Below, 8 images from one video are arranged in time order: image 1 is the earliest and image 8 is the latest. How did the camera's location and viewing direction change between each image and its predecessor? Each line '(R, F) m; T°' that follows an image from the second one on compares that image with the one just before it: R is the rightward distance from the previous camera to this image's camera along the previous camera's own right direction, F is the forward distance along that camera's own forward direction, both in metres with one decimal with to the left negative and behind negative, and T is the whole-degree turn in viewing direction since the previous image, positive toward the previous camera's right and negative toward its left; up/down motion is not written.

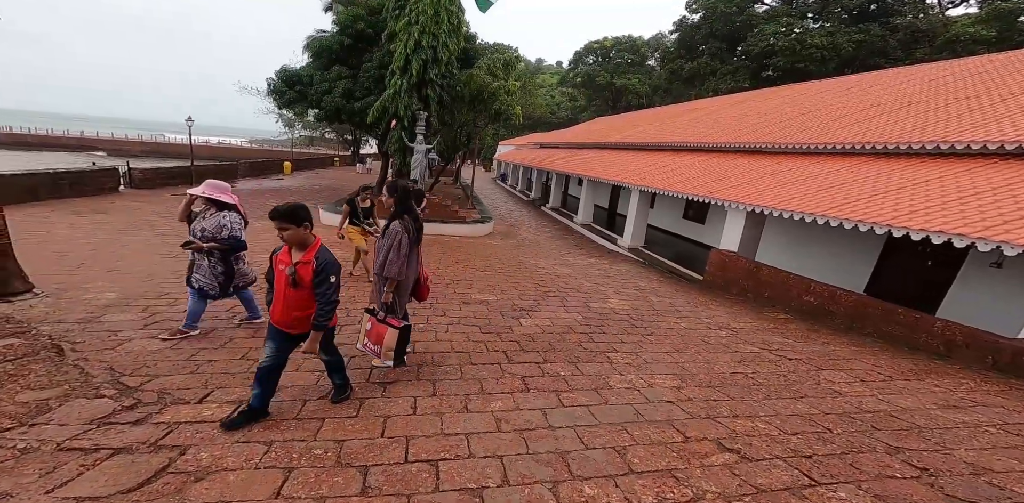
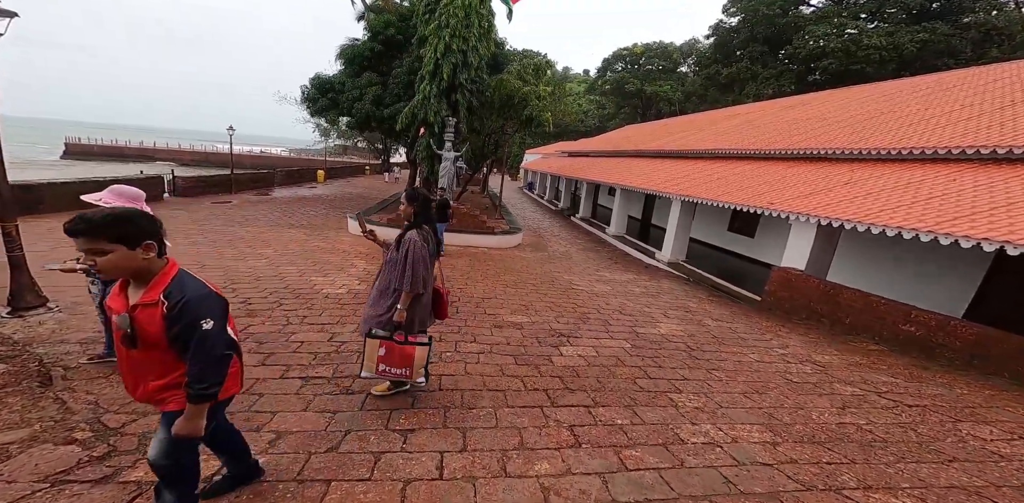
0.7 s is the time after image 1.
(-0.2, +0.6) m; -3°
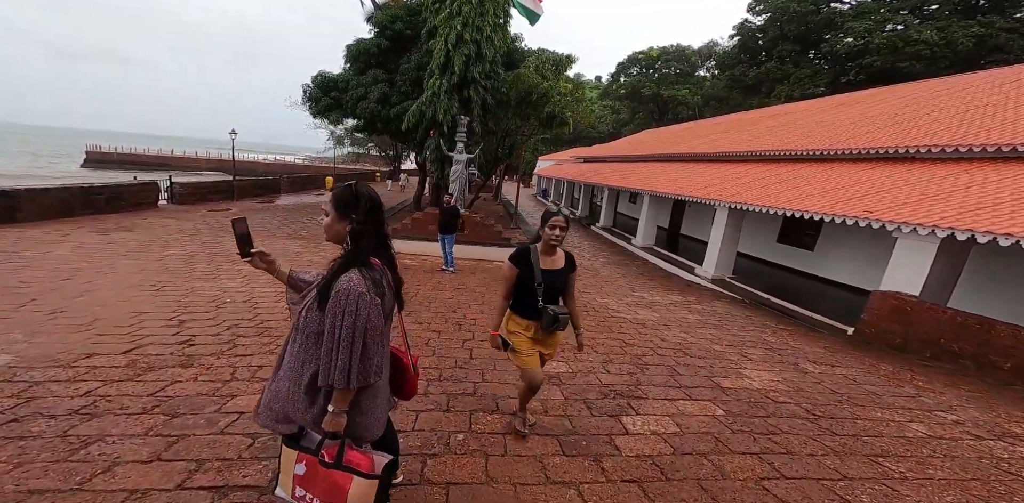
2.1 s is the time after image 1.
(-0.2, +1.3) m; -1°
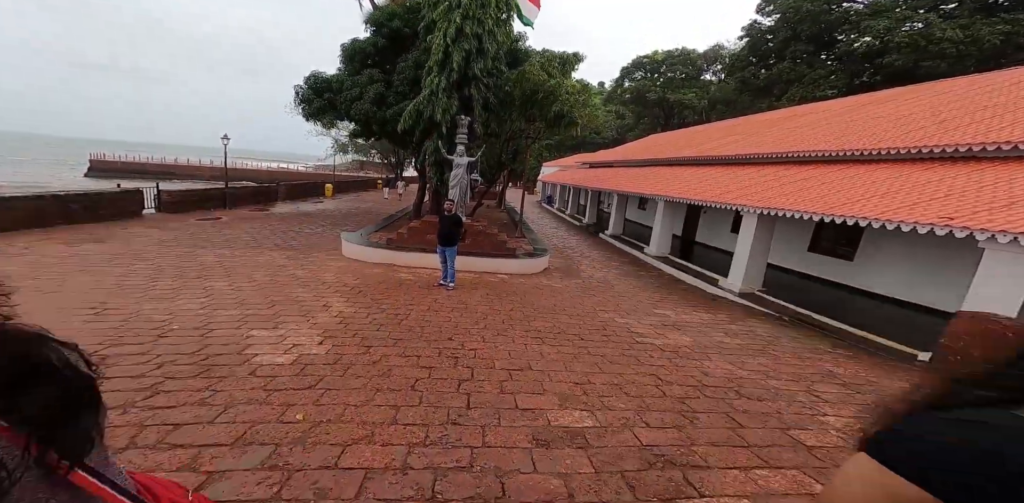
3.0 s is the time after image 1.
(0.0, +0.9) m; 0°
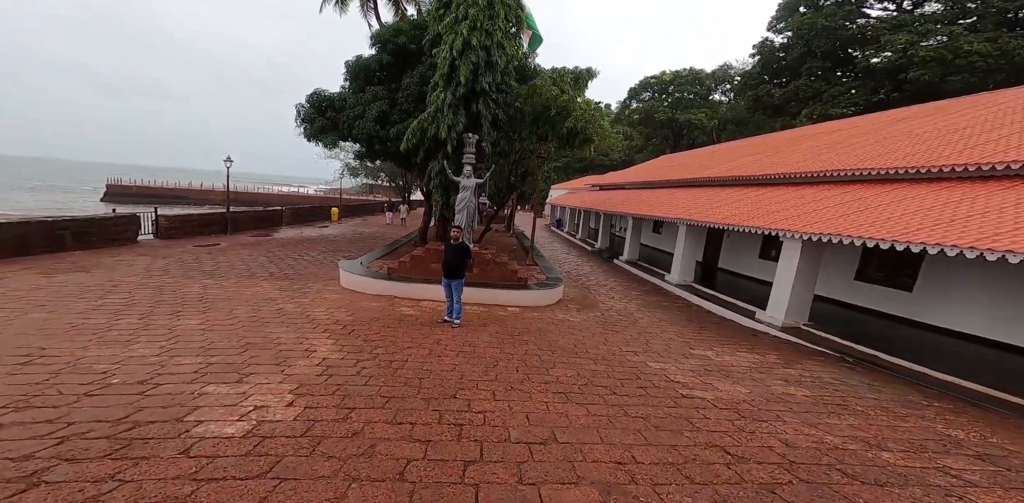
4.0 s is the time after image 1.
(-0.1, +0.8) m; -1°
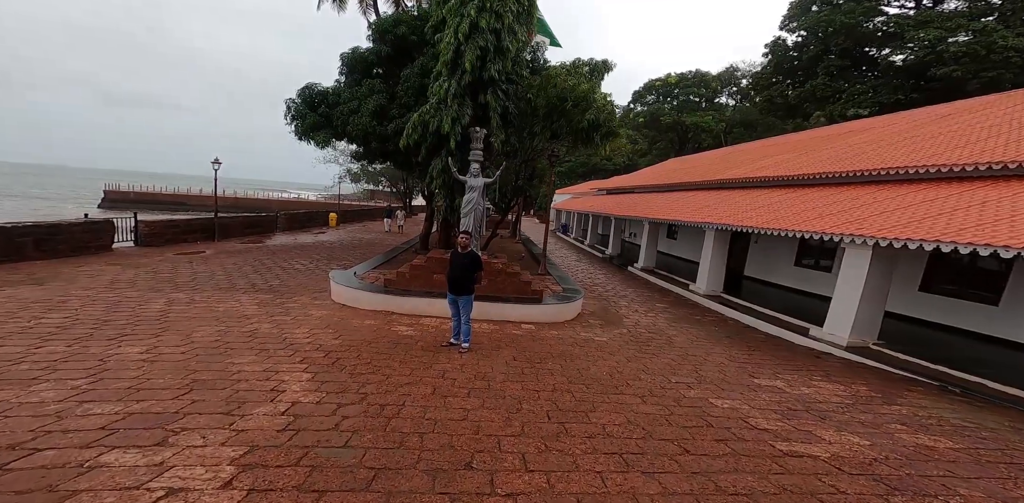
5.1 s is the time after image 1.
(-0.2, +1.1) m; 0°
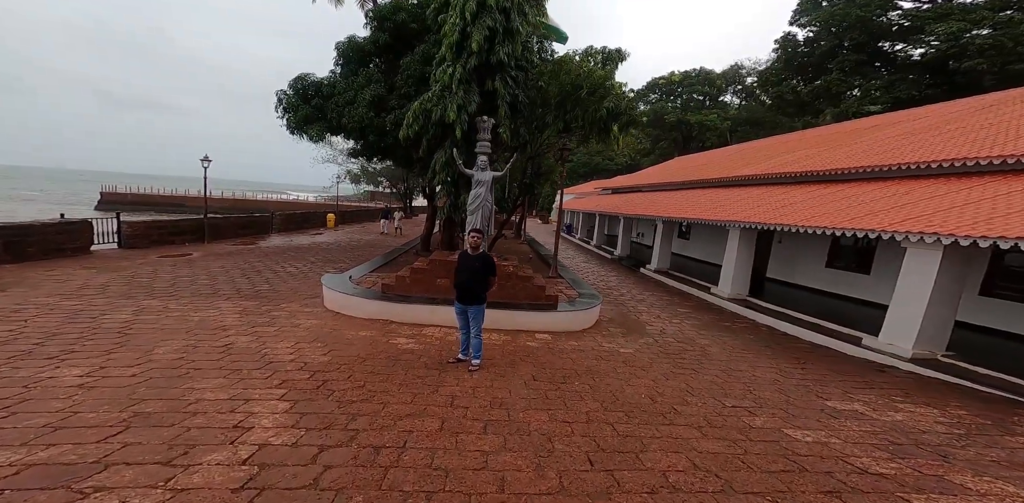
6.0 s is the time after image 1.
(-0.2, +0.8) m; 0°
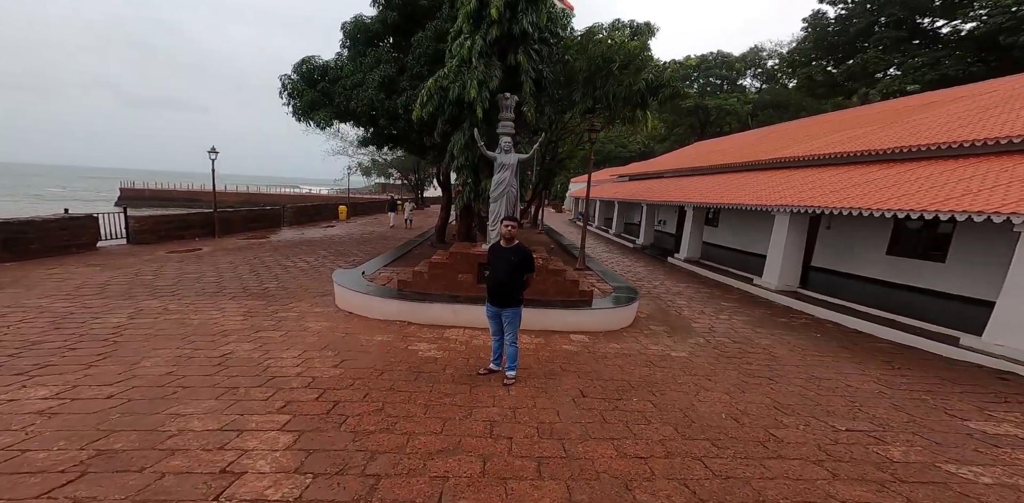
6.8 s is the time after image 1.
(-0.3, +0.7) m; -2°
